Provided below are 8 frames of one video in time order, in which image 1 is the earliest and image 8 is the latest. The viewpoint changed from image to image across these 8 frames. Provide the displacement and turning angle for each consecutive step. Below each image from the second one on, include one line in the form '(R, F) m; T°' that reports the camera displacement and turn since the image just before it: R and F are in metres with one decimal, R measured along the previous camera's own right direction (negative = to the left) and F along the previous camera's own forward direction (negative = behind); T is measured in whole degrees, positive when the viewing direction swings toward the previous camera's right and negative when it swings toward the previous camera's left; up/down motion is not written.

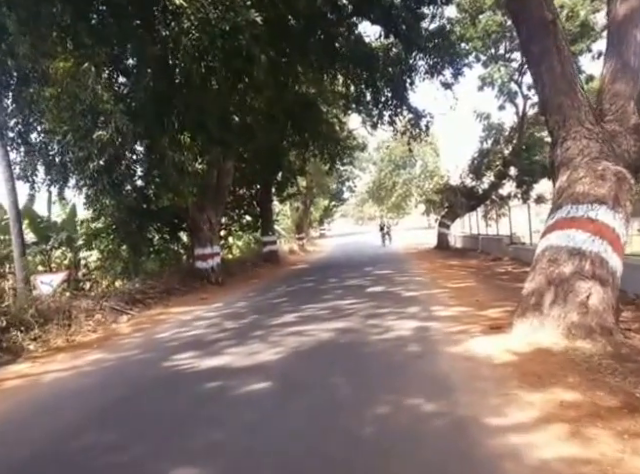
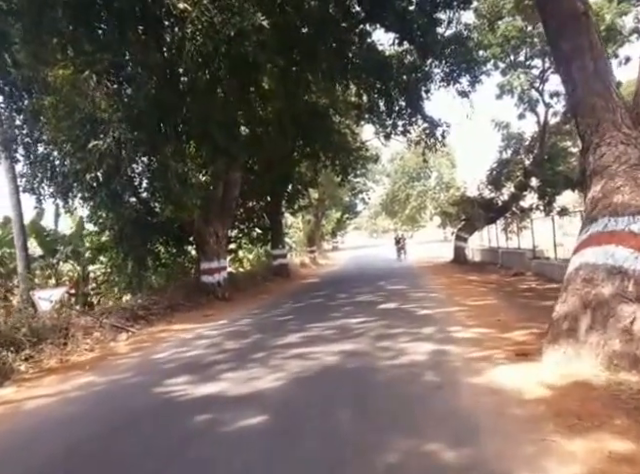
(+0.1, +0.6) m; -1°
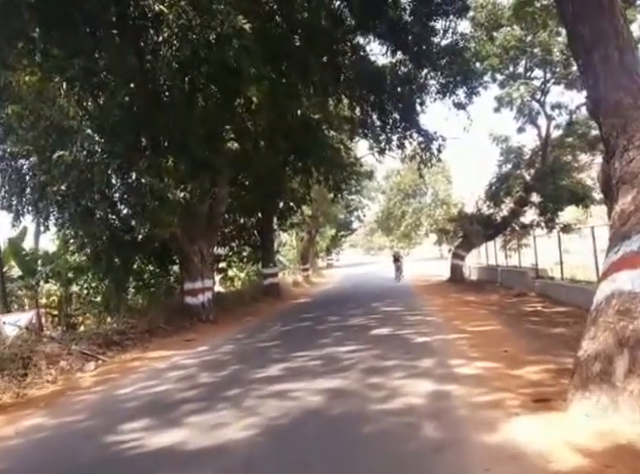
(+0.2, +0.9) m; 0°
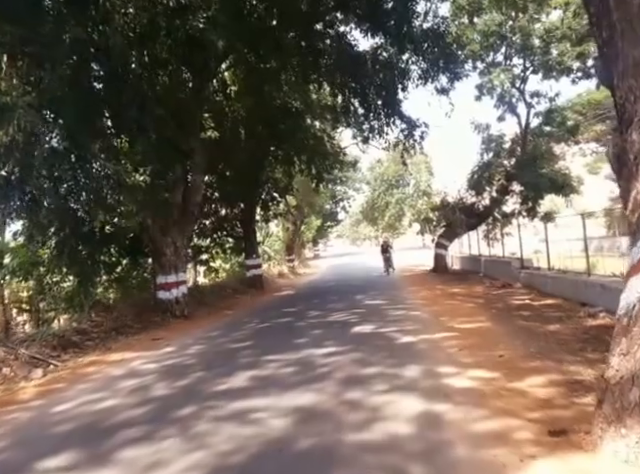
(+0.2, +1.1) m; +2°
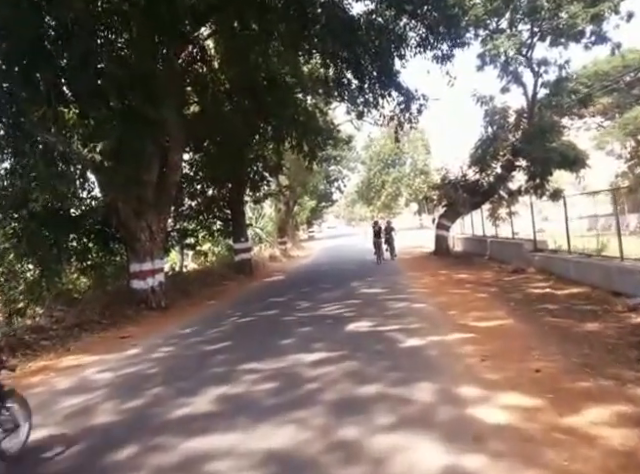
(+0.1, +1.6) m; 0°
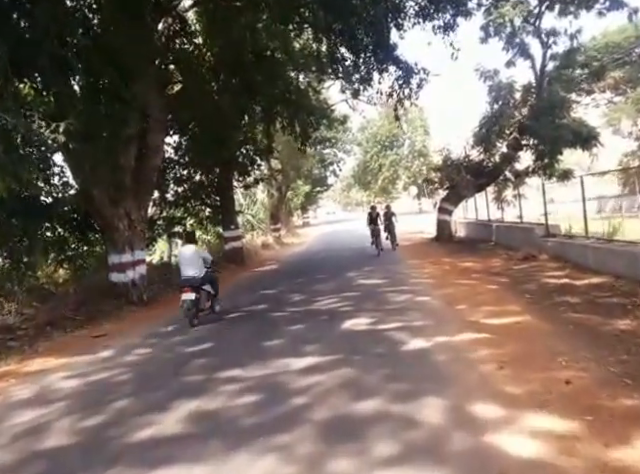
(+0.1, +1.0) m; 0°
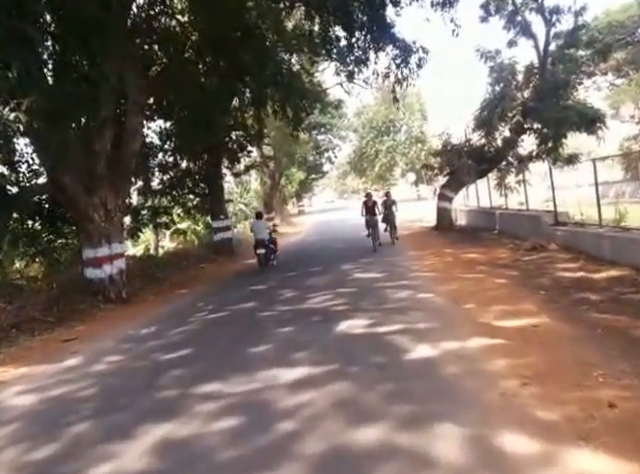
(0.0, +0.9) m; 0°
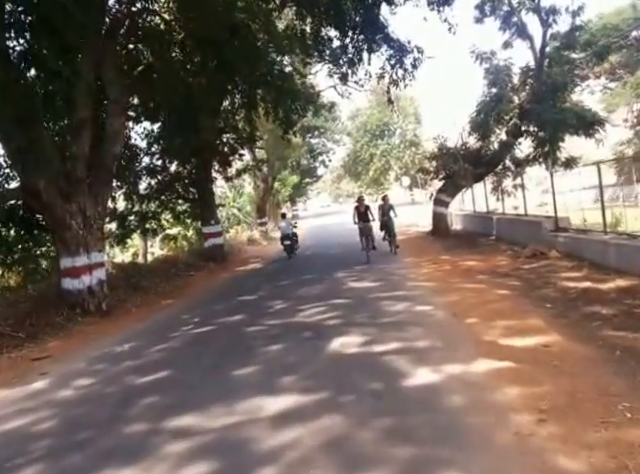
(+0.1, +0.6) m; +1°
